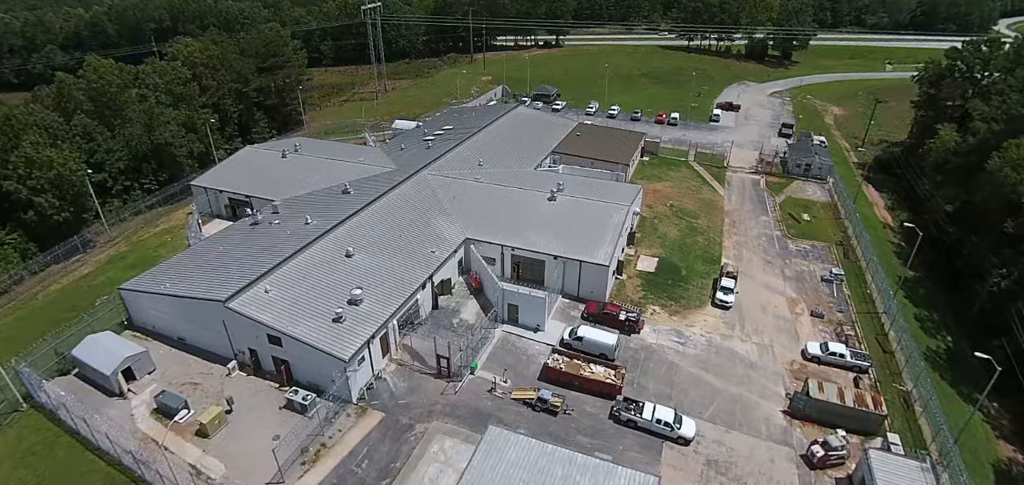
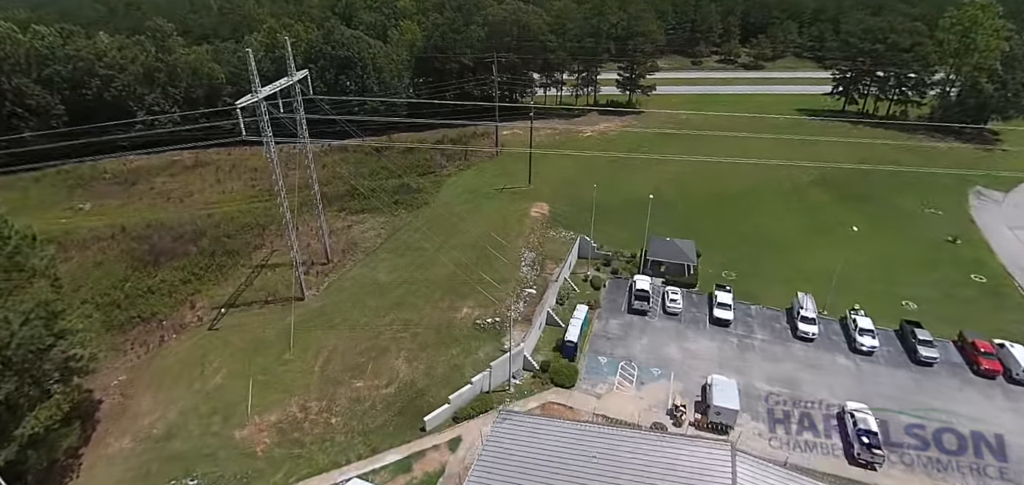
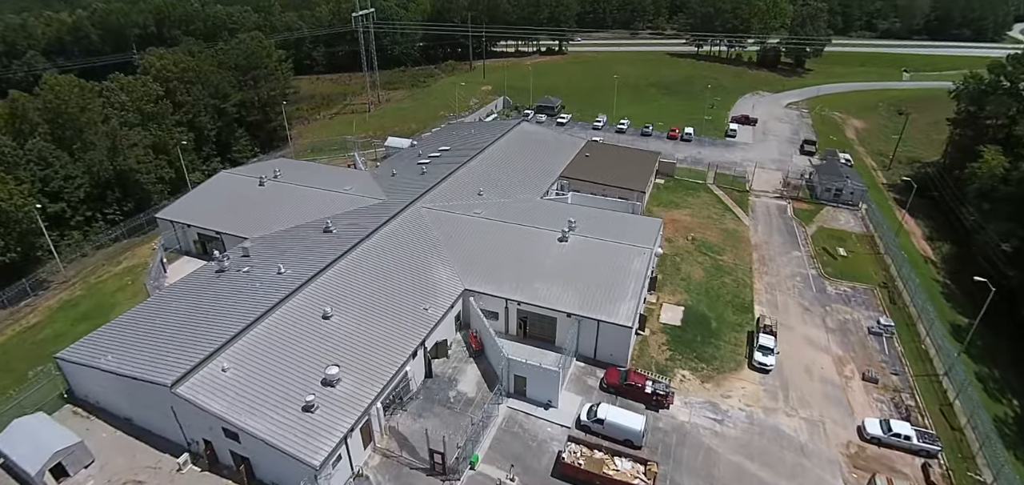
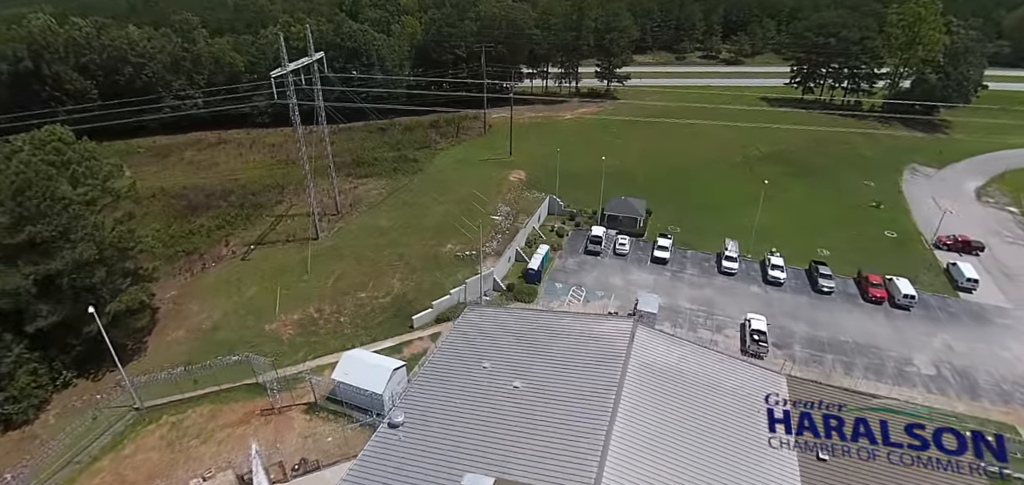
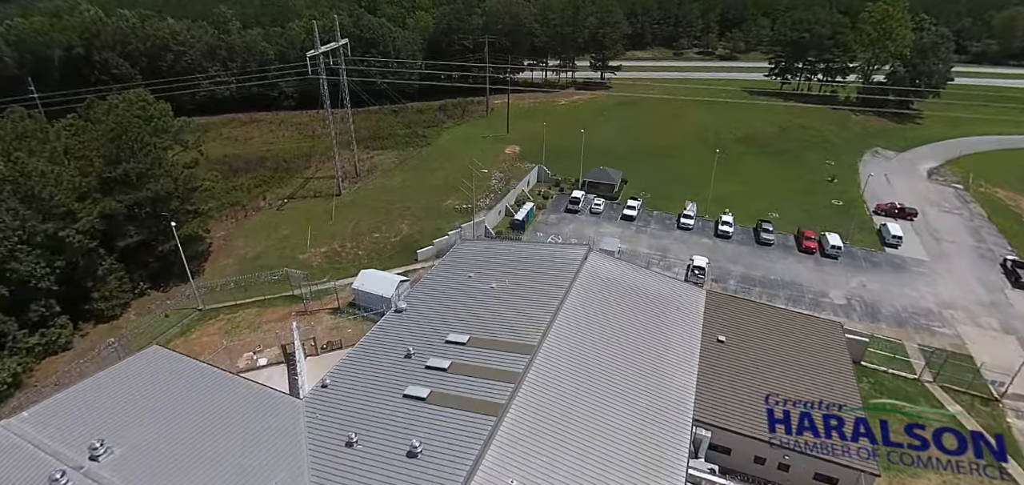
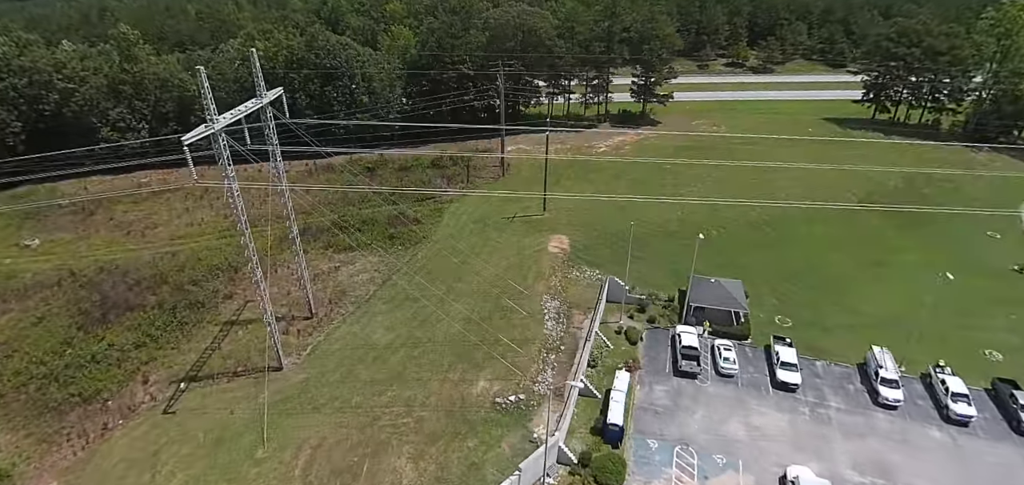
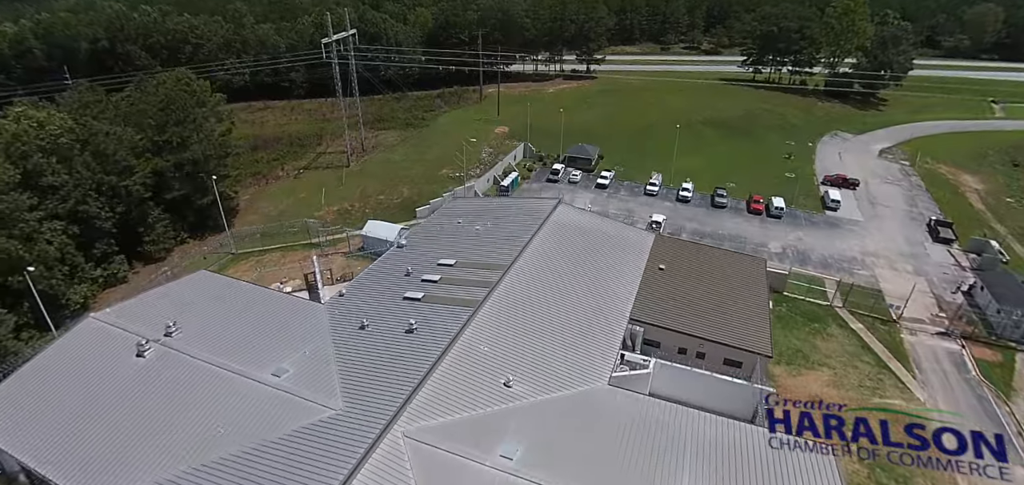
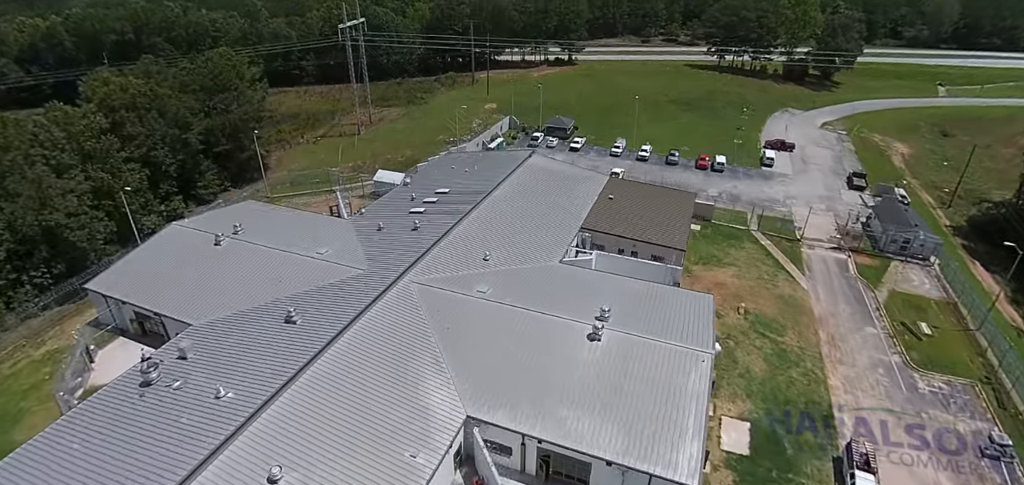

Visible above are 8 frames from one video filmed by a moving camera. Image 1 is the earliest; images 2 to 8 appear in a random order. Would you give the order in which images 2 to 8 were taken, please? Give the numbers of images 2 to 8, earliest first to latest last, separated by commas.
3, 8, 7, 5, 4, 2, 6
